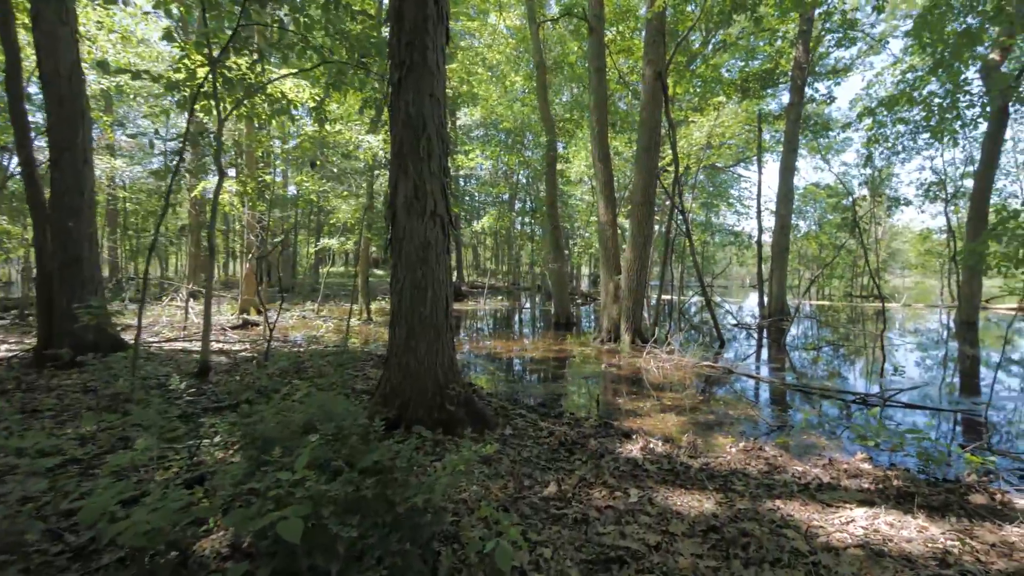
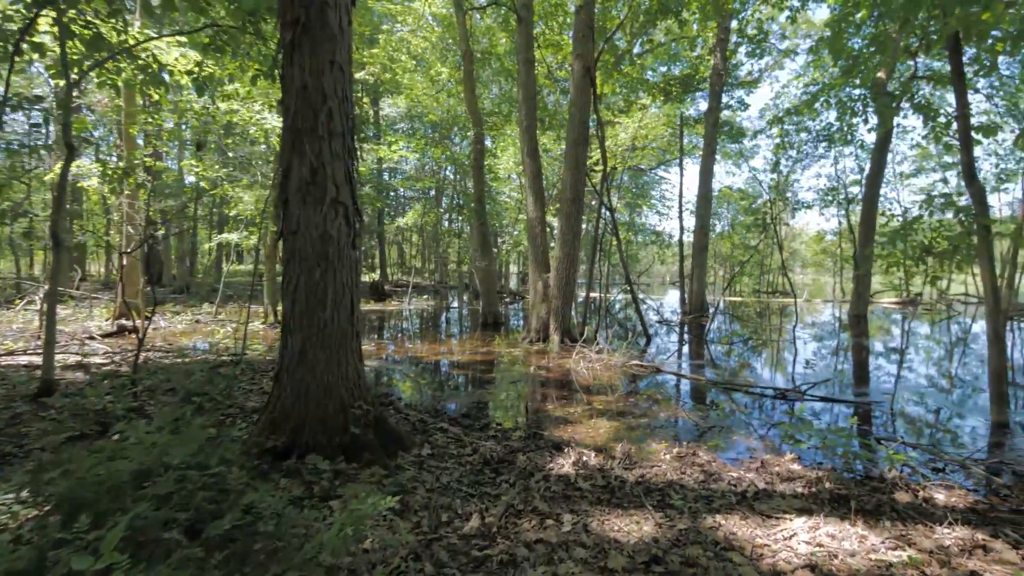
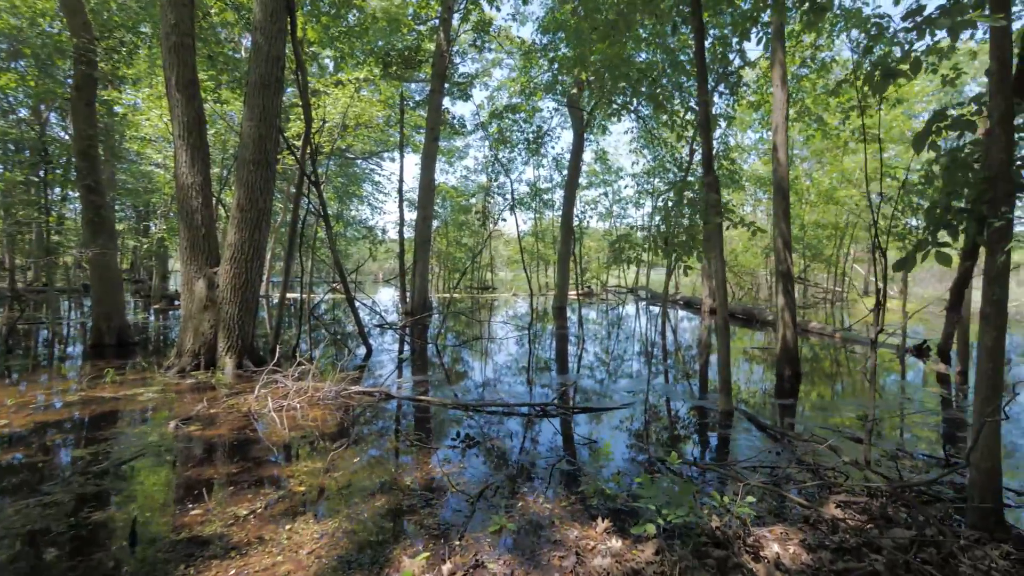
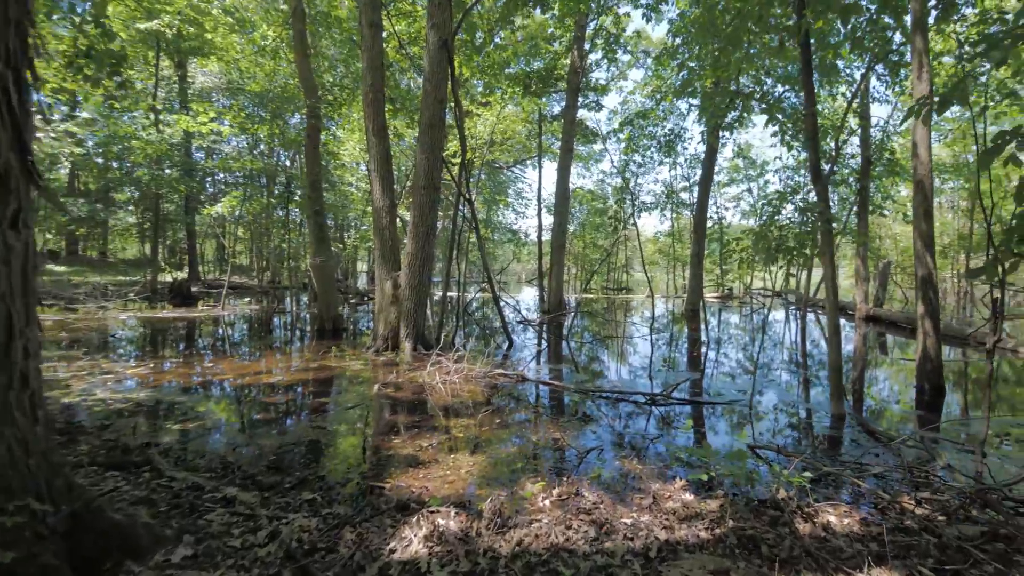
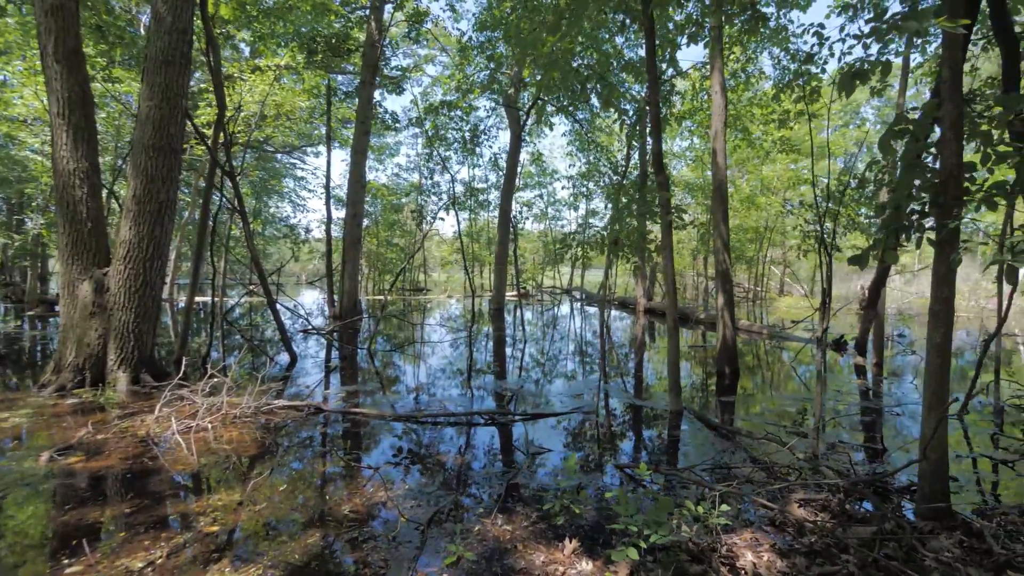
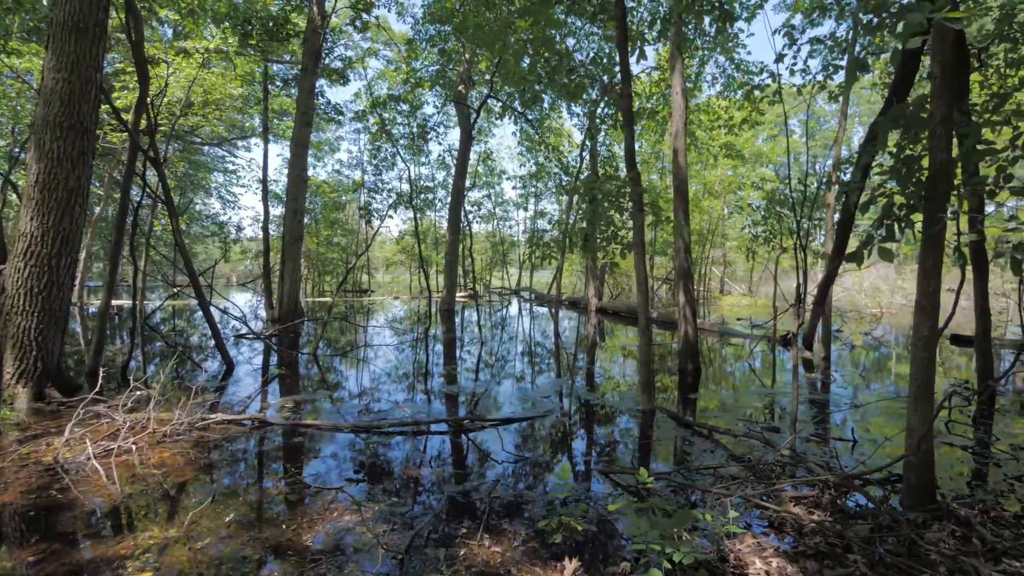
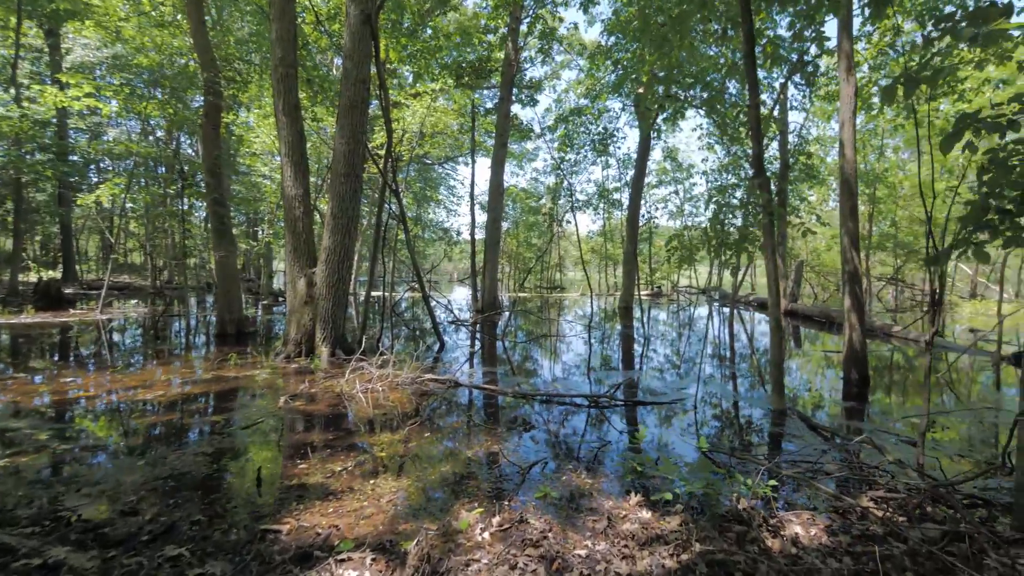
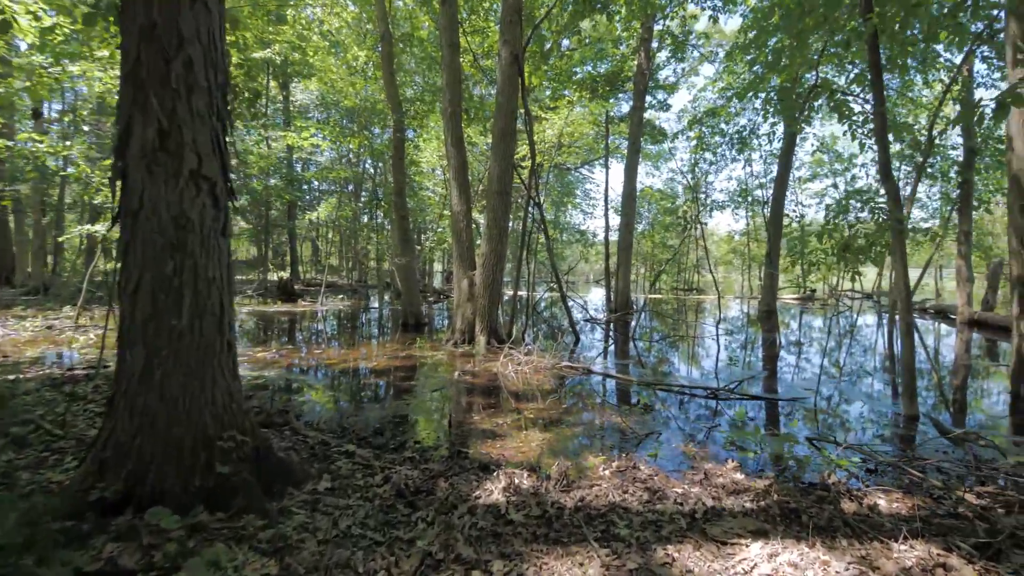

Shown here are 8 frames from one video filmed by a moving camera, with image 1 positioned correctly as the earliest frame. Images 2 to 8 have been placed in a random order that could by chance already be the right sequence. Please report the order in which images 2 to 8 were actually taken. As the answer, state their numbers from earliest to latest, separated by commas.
2, 8, 4, 7, 3, 5, 6
